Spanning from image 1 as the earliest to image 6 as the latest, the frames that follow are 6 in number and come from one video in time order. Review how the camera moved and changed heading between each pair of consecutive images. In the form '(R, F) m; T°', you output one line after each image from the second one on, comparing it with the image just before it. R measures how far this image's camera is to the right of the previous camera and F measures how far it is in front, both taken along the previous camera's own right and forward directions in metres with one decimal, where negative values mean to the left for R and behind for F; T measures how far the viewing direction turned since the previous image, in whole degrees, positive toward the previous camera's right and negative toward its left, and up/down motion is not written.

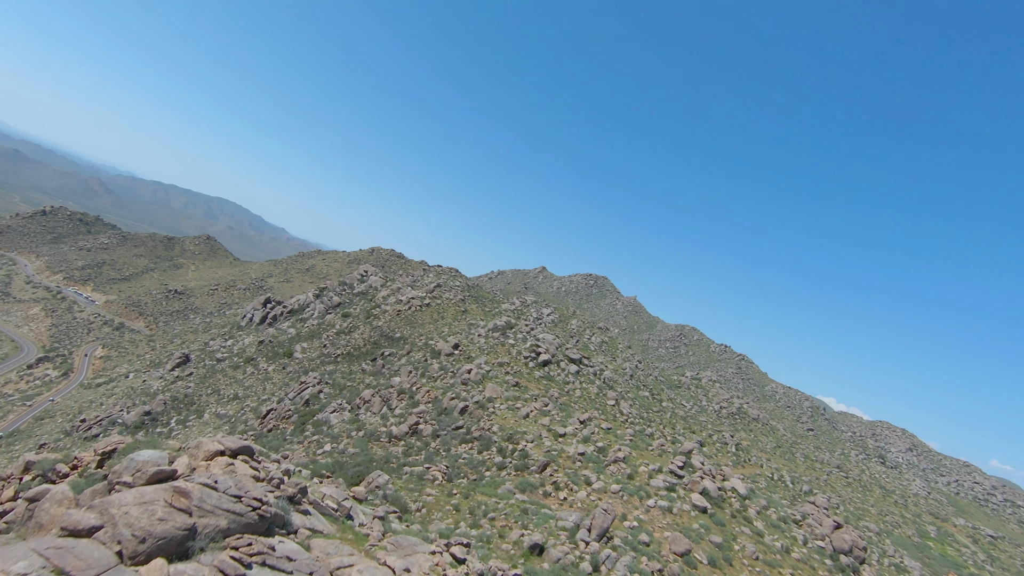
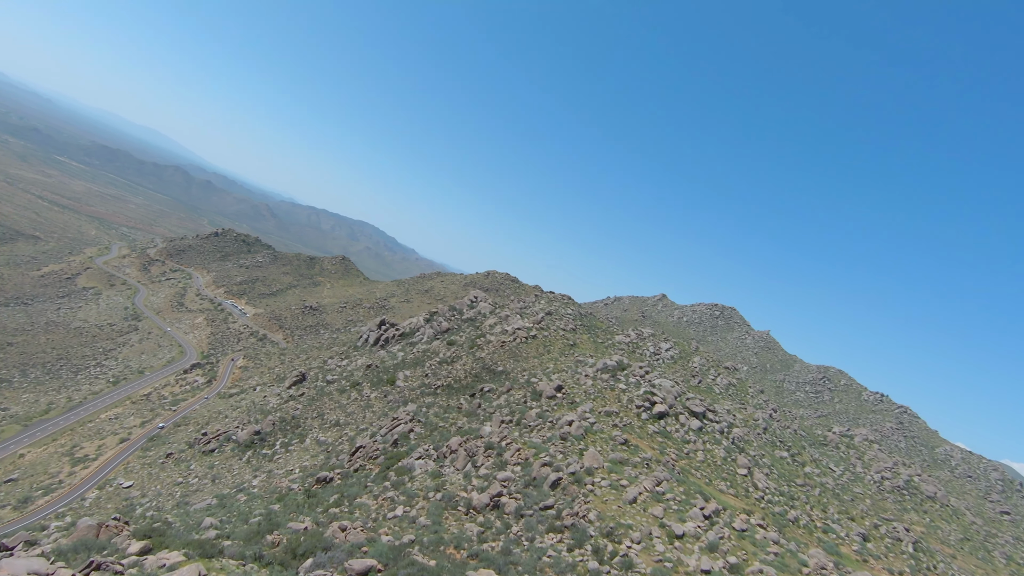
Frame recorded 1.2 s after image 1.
(+0.2, +3.0) m; -13°
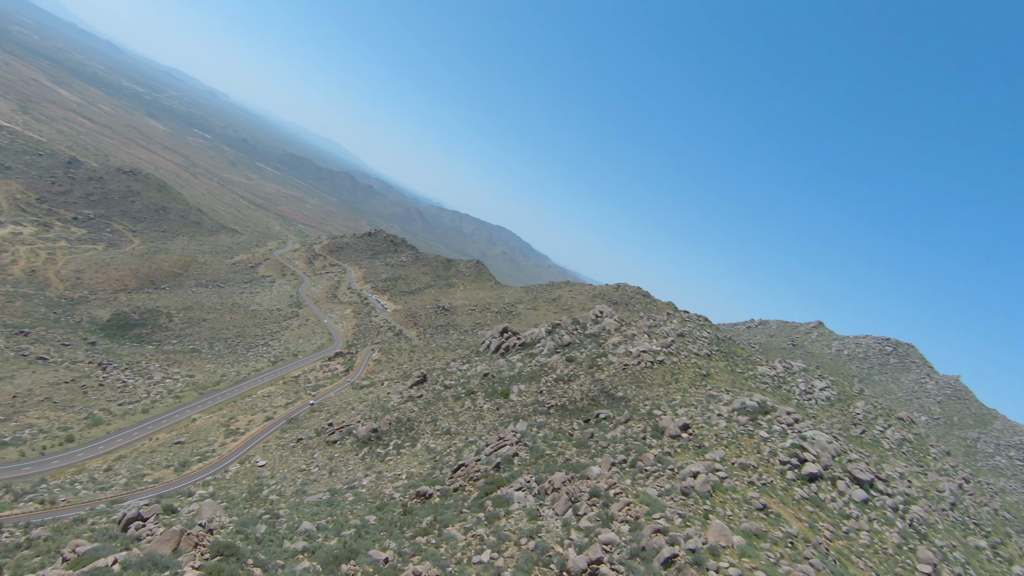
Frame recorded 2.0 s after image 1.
(+0.3, +2.0) m; -15°
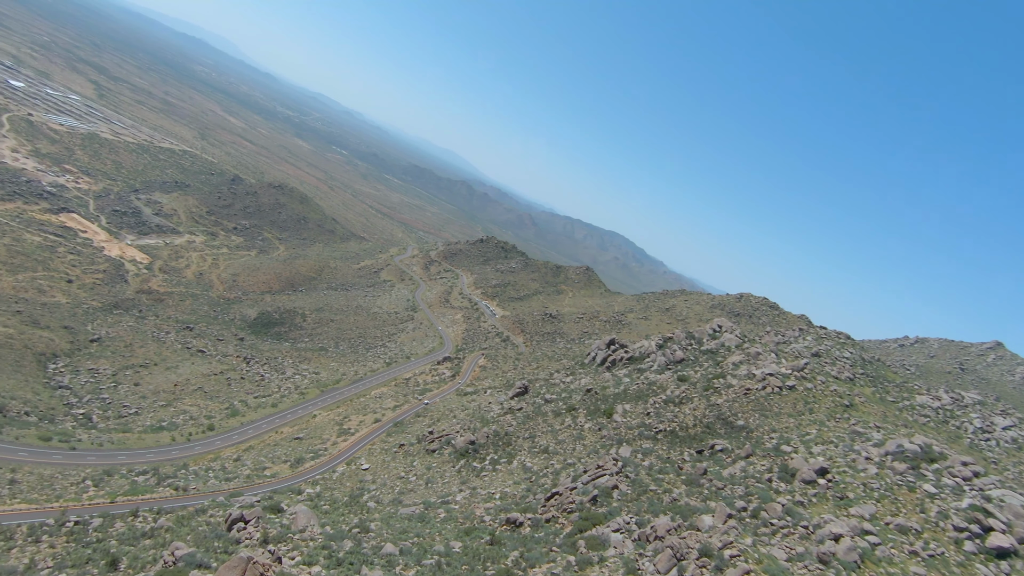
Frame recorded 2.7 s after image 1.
(+0.4, +1.6) m; -12°
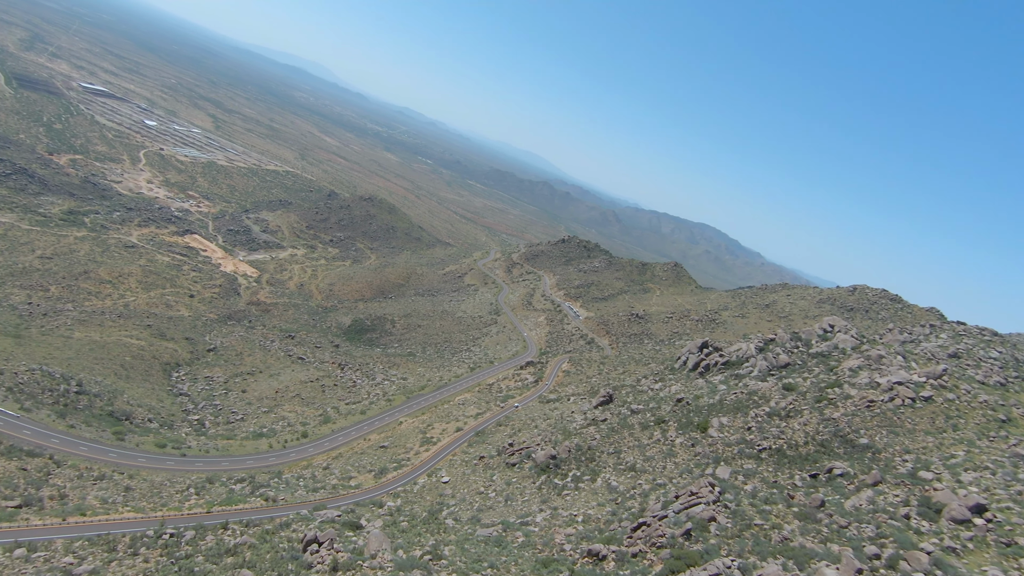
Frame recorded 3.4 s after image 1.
(+0.4, +1.6) m; -10°
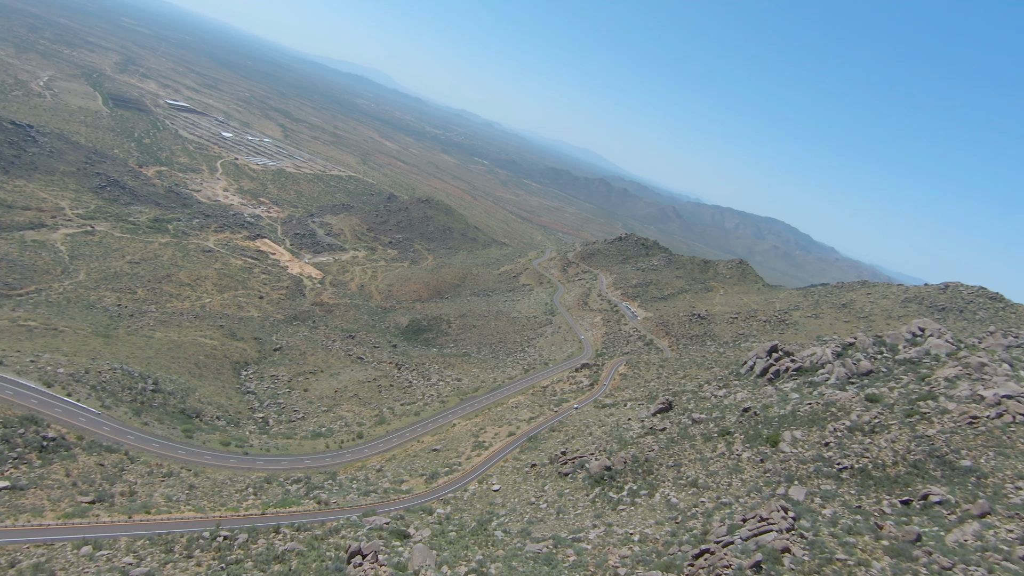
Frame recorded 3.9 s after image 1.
(+0.3, +1.1) m; -6°
